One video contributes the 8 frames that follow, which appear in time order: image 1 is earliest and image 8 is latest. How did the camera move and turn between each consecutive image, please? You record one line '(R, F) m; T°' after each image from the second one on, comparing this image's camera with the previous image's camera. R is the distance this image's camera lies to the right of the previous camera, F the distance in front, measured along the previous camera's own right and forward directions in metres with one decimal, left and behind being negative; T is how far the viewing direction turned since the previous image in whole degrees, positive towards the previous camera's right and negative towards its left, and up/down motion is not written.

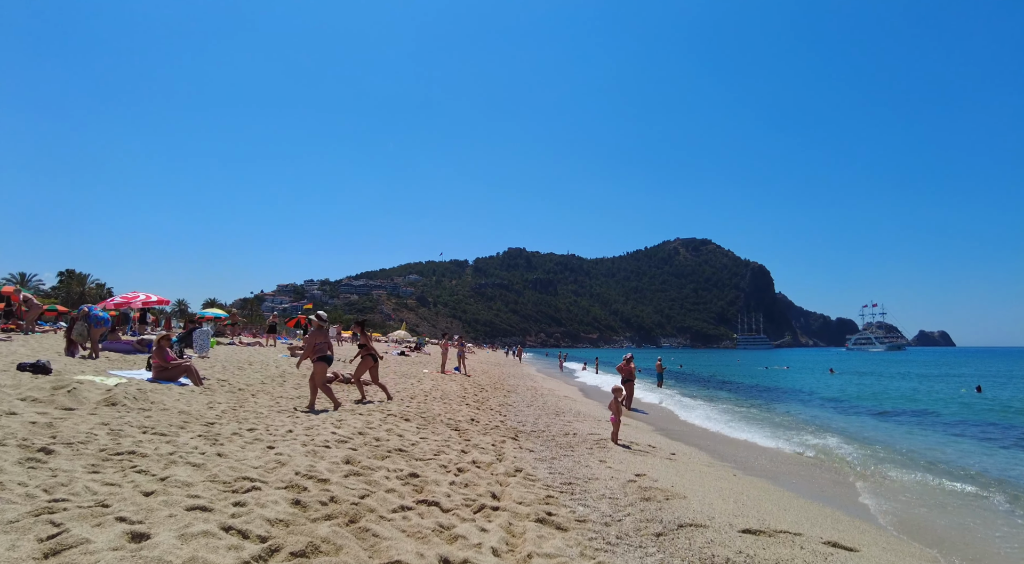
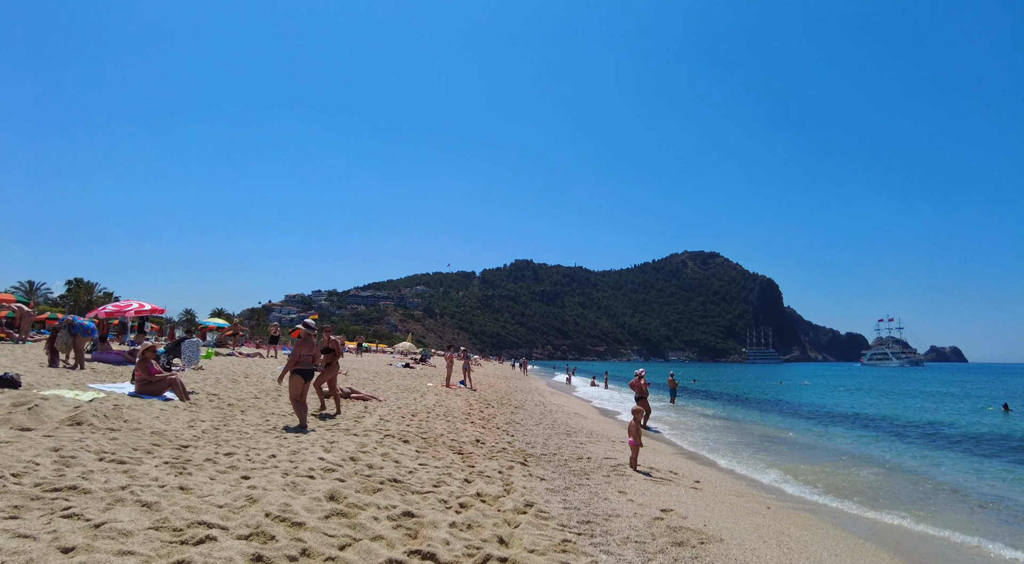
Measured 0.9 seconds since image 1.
(0.0, +0.7) m; -1°
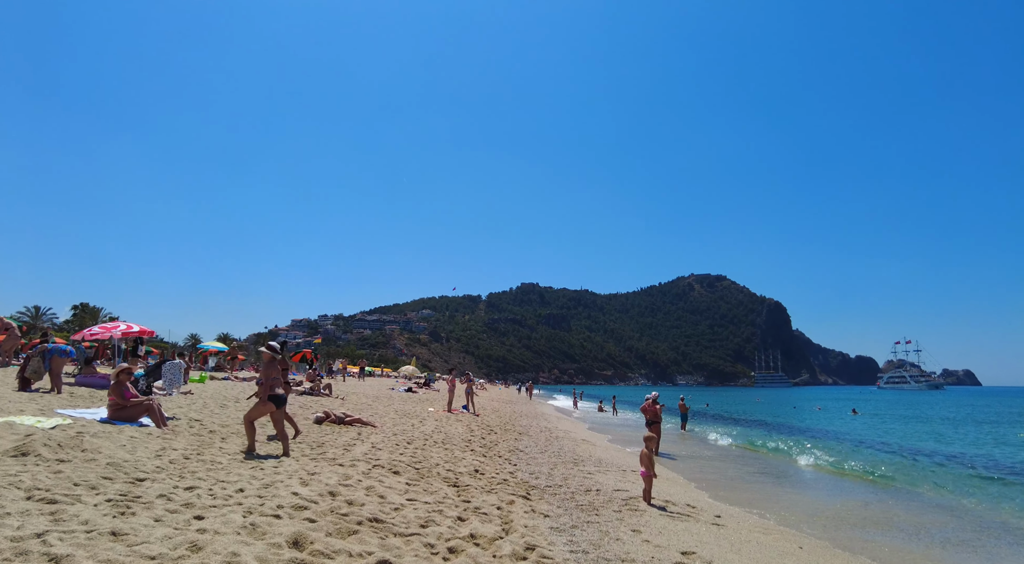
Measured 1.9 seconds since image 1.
(+0.1, +0.7) m; -1°
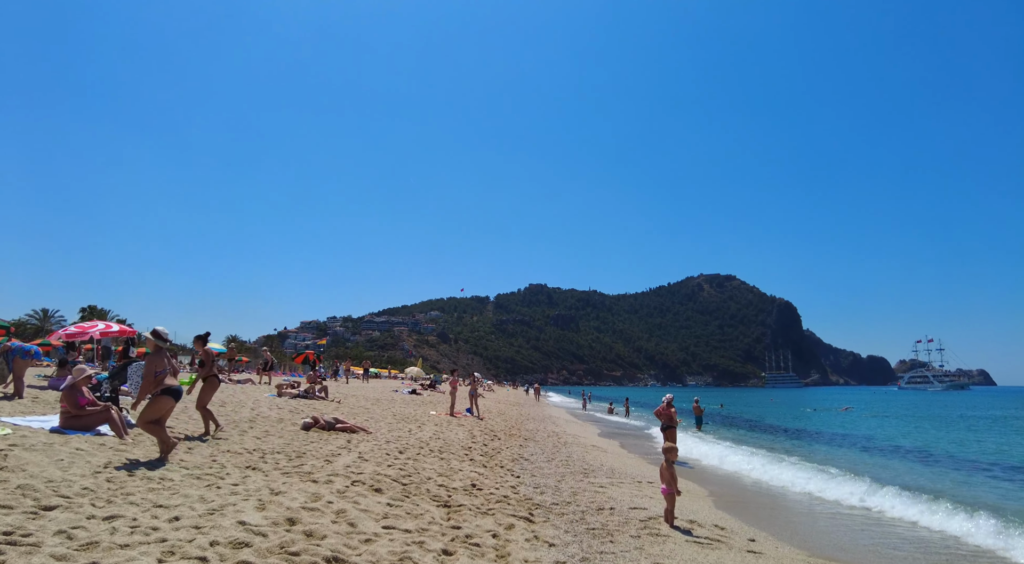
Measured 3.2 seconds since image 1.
(+0.1, +1.0) m; -1°
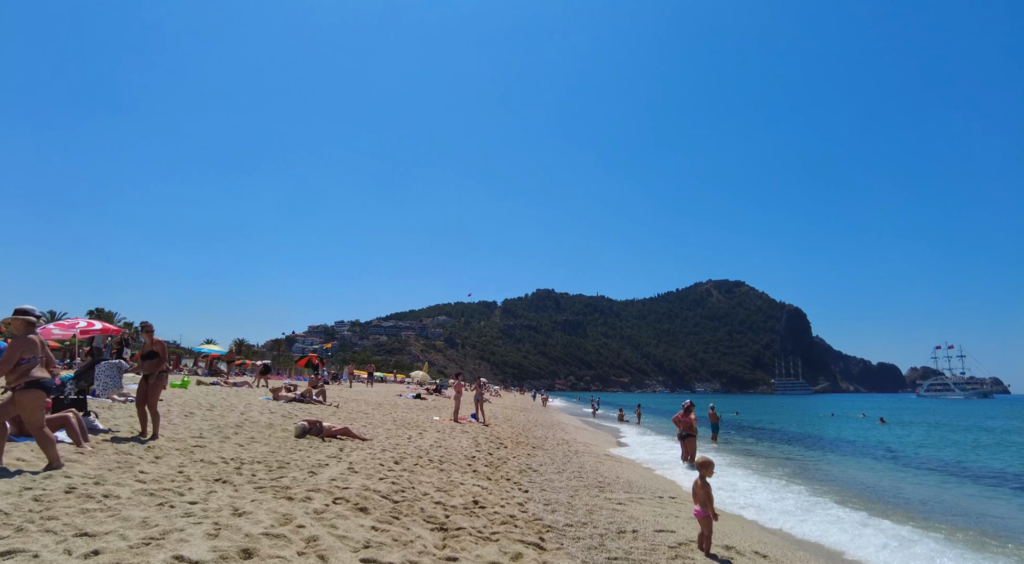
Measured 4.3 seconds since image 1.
(0.0, +0.9) m; -1°
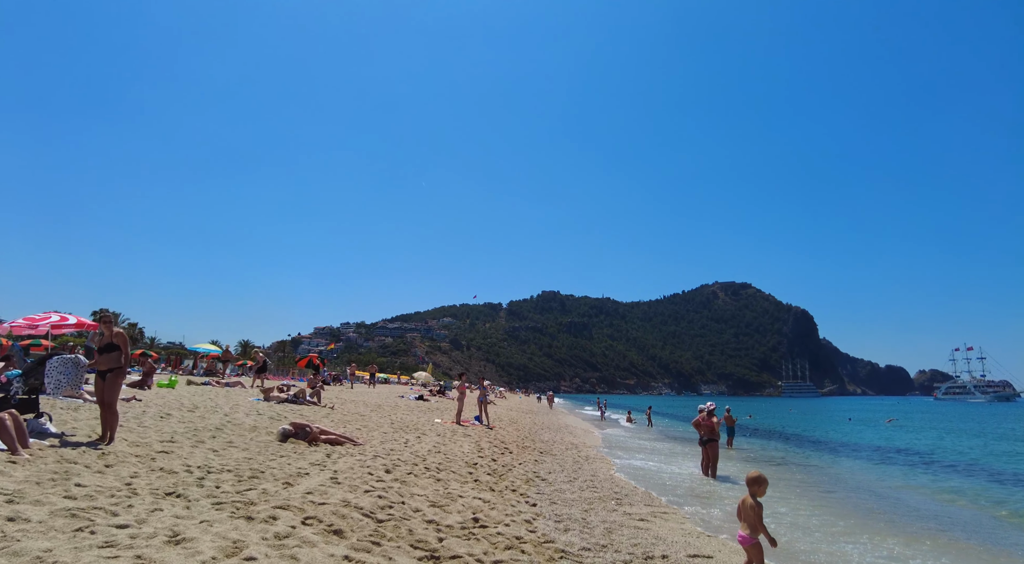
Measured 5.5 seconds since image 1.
(0.0, +1.0) m; -1°
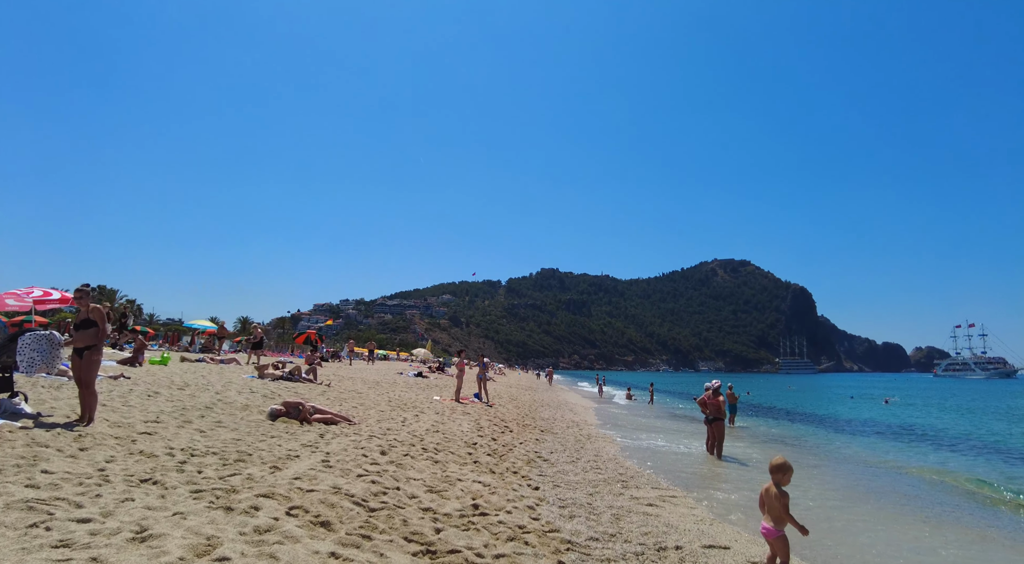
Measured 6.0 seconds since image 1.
(0.0, +0.4) m; 0°
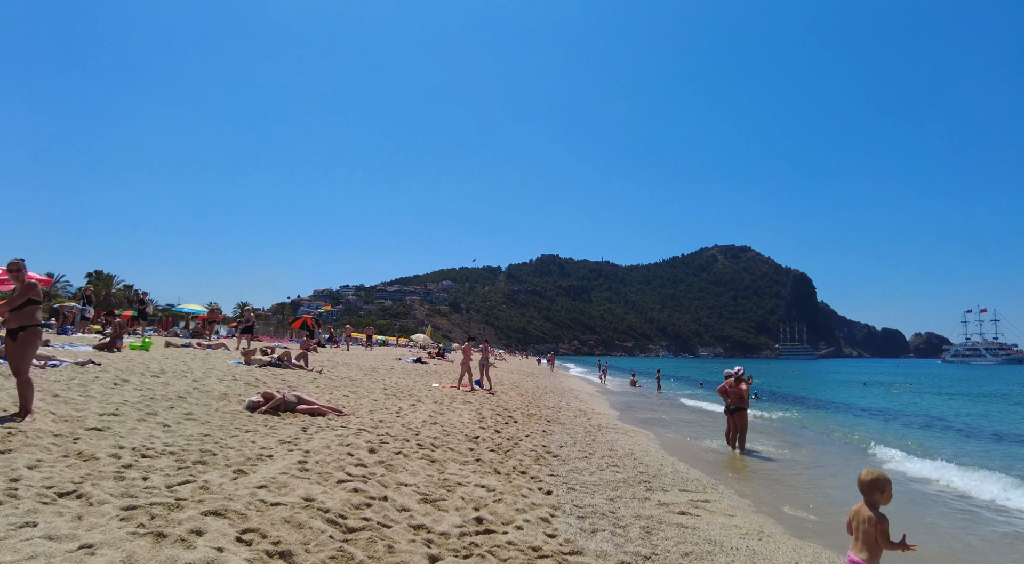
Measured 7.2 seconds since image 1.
(-0.1, +1.0) m; 0°
